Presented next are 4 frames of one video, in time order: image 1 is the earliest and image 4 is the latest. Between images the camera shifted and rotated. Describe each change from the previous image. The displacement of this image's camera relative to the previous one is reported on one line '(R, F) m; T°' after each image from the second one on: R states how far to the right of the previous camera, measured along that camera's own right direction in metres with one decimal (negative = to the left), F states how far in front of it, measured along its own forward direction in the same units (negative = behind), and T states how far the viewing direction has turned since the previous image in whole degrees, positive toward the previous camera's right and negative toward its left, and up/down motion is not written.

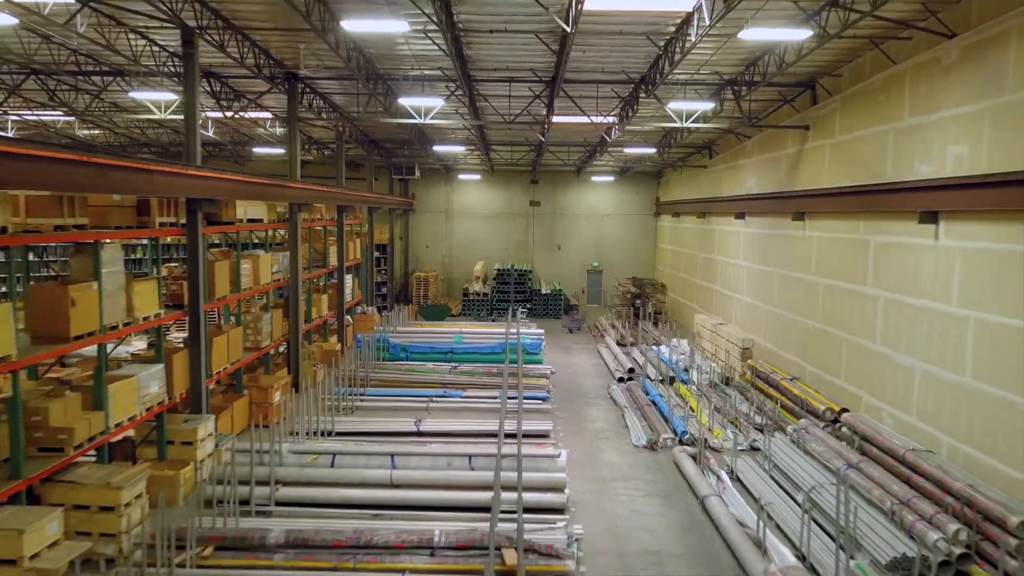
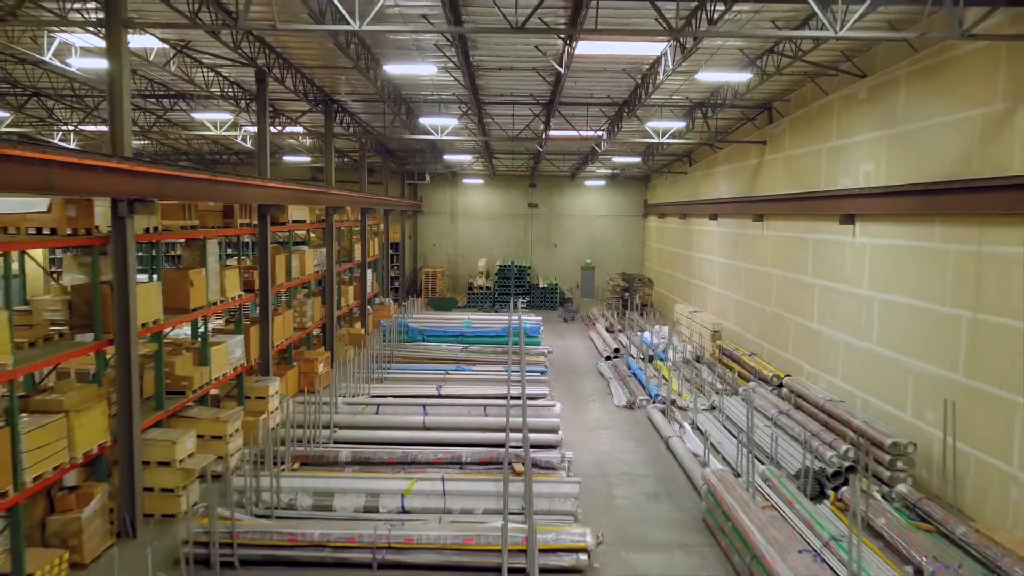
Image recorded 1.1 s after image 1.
(-0.1, -2.3) m; 0°
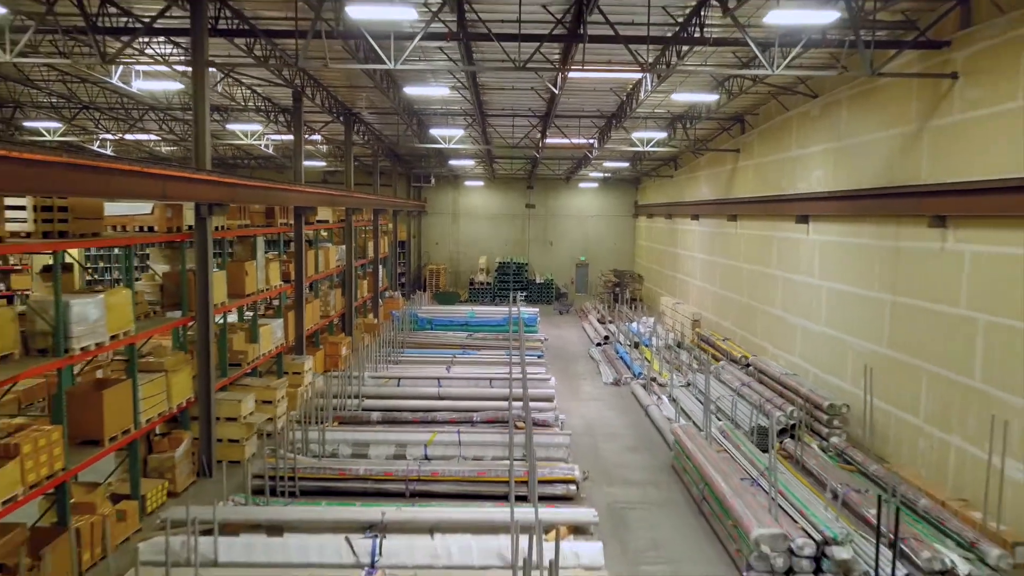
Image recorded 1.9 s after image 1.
(-0.1, -1.8) m; 0°
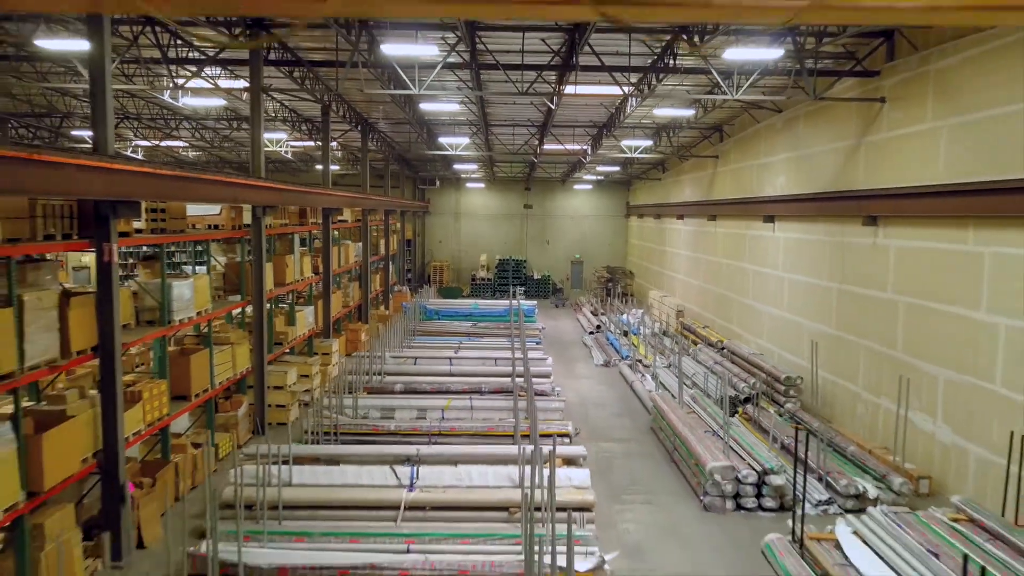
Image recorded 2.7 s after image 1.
(-0.1, -1.8) m; 0°
